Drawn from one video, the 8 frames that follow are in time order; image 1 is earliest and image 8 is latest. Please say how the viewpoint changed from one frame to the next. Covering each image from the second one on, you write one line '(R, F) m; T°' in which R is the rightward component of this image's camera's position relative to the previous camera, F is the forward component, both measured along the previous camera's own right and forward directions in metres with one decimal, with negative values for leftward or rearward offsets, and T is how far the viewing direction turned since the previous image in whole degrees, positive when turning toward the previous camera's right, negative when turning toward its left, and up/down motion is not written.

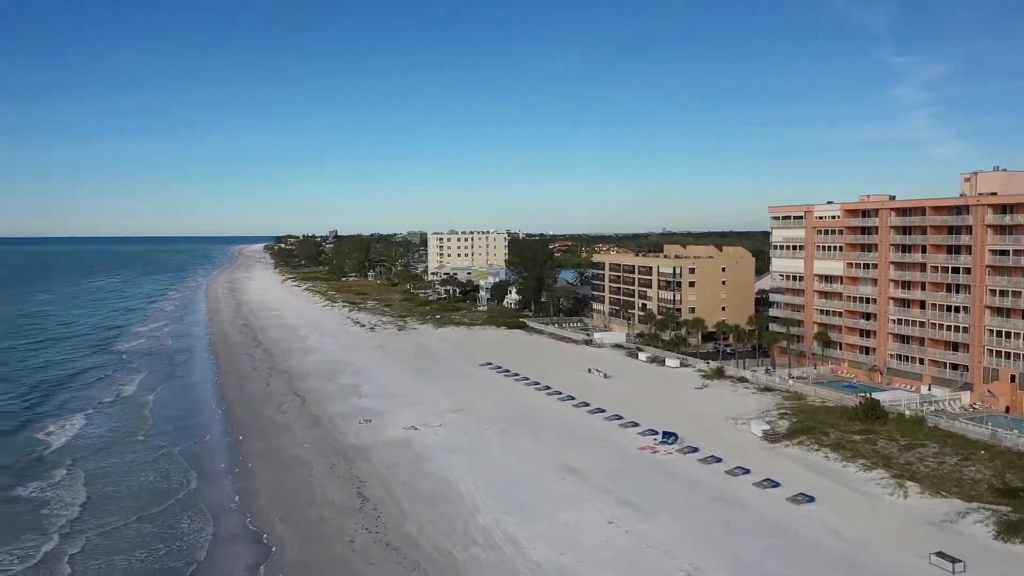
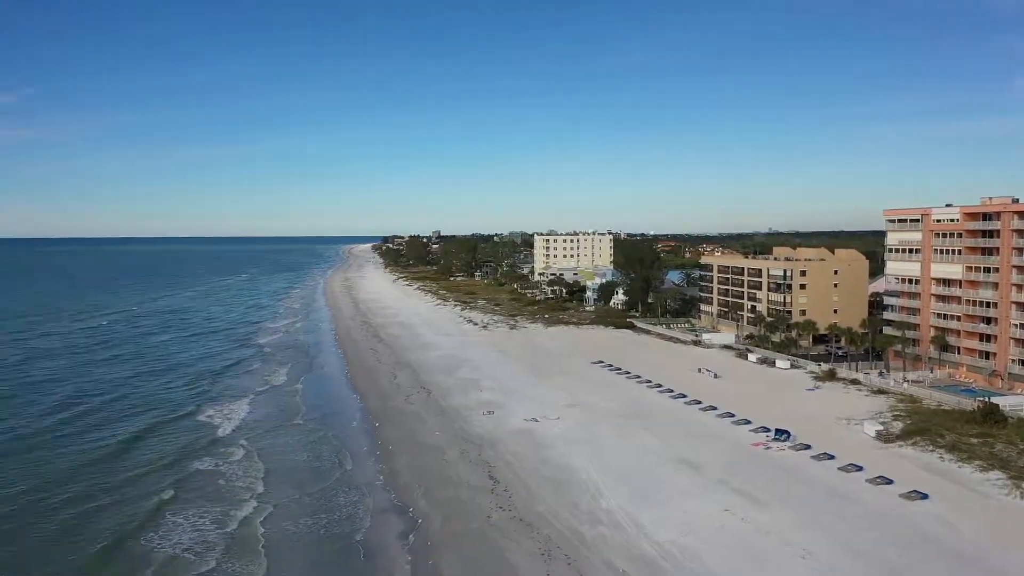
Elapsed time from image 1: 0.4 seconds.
(-0.5, -1.4) m; -8°
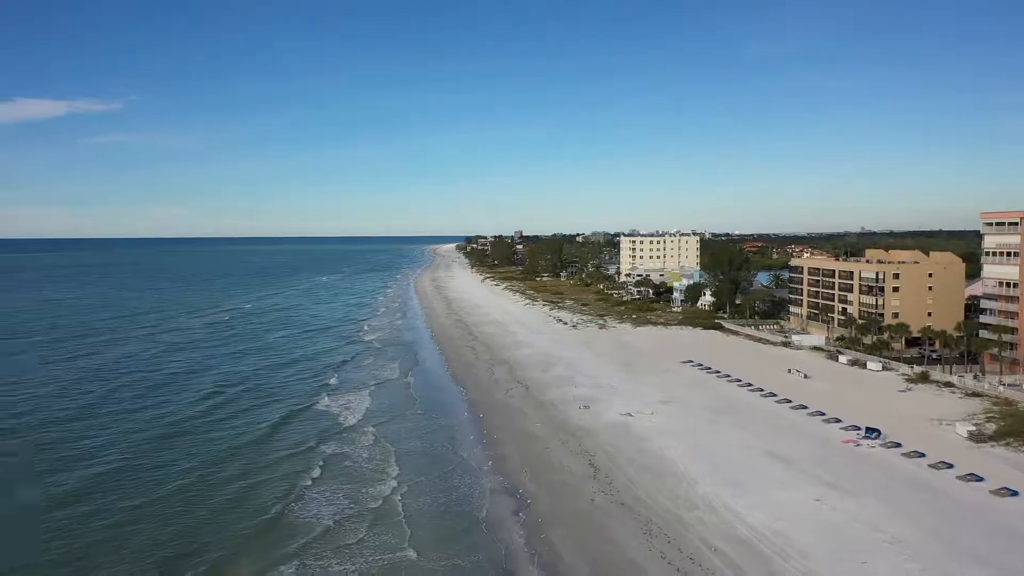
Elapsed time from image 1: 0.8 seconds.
(-0.6, -1.7) m; -7°
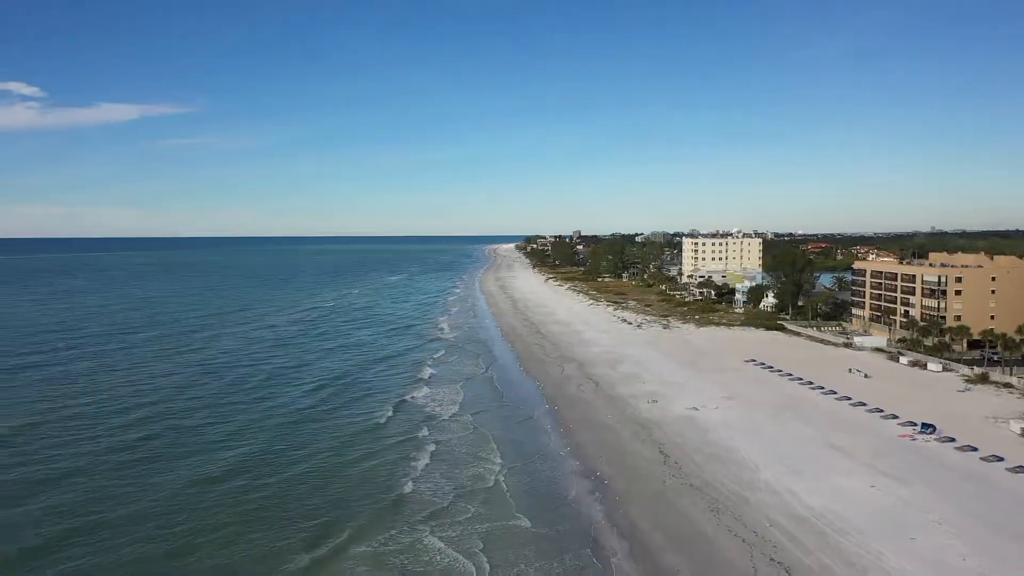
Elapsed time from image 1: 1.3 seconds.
(-0.7, -2.1) m; -5°
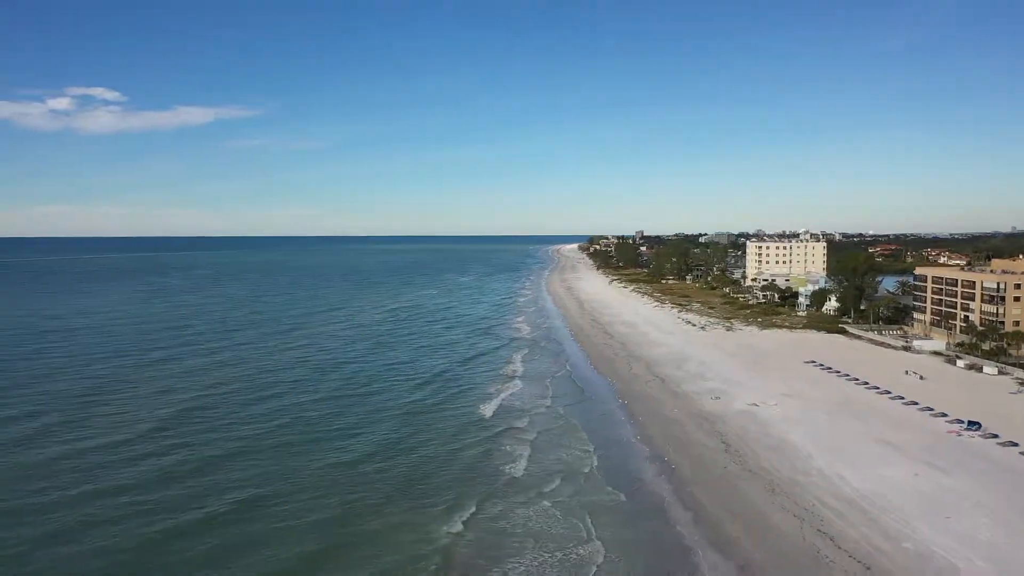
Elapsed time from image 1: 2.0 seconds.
(-0.6, -2.7) m; -5°
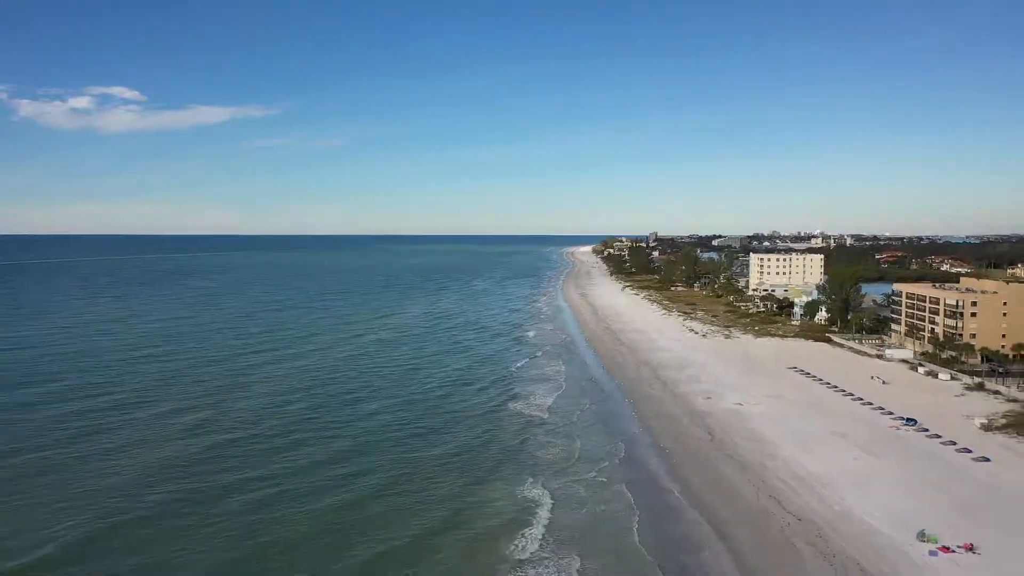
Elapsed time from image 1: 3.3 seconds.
(-0.5, -4.5) m; -1°
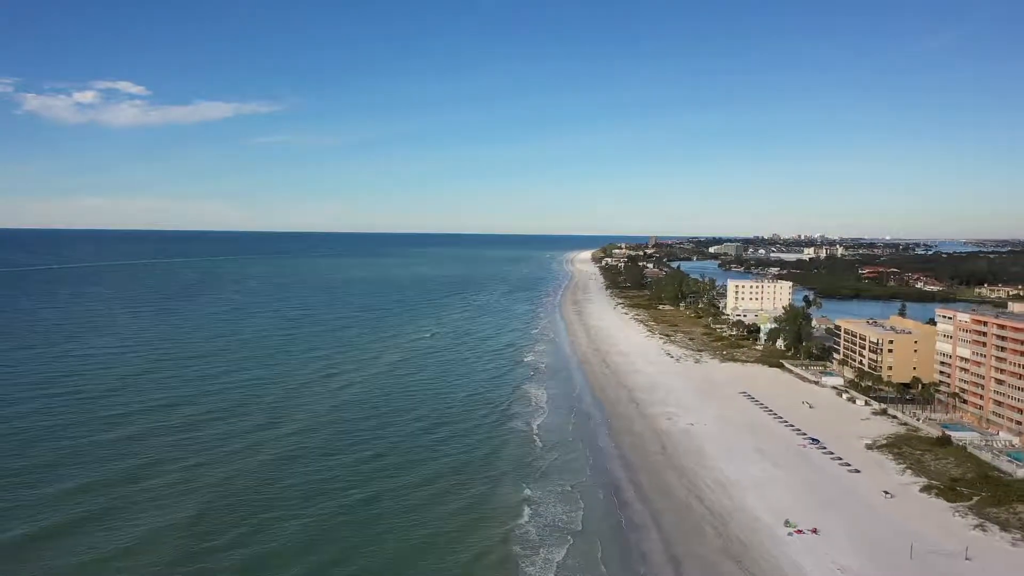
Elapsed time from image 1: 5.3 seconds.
(-0.2, -7.0) m; 0°
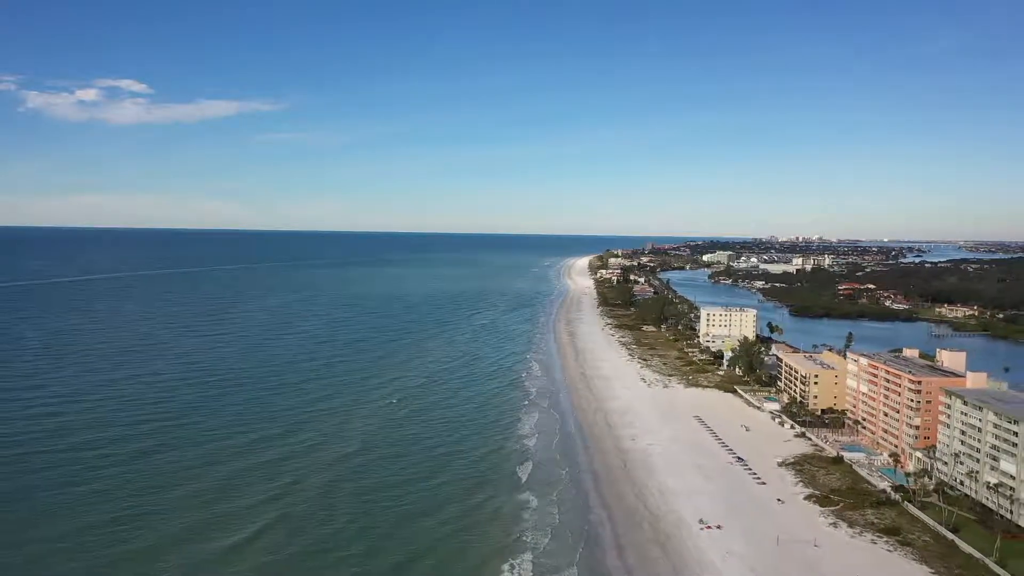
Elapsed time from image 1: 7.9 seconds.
(+0.1, -8.9) m; 0°
